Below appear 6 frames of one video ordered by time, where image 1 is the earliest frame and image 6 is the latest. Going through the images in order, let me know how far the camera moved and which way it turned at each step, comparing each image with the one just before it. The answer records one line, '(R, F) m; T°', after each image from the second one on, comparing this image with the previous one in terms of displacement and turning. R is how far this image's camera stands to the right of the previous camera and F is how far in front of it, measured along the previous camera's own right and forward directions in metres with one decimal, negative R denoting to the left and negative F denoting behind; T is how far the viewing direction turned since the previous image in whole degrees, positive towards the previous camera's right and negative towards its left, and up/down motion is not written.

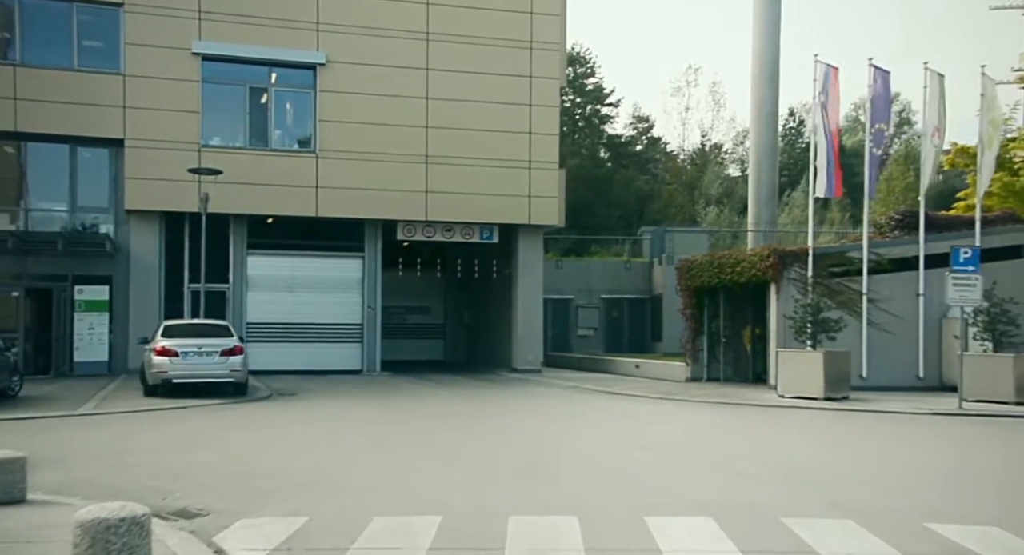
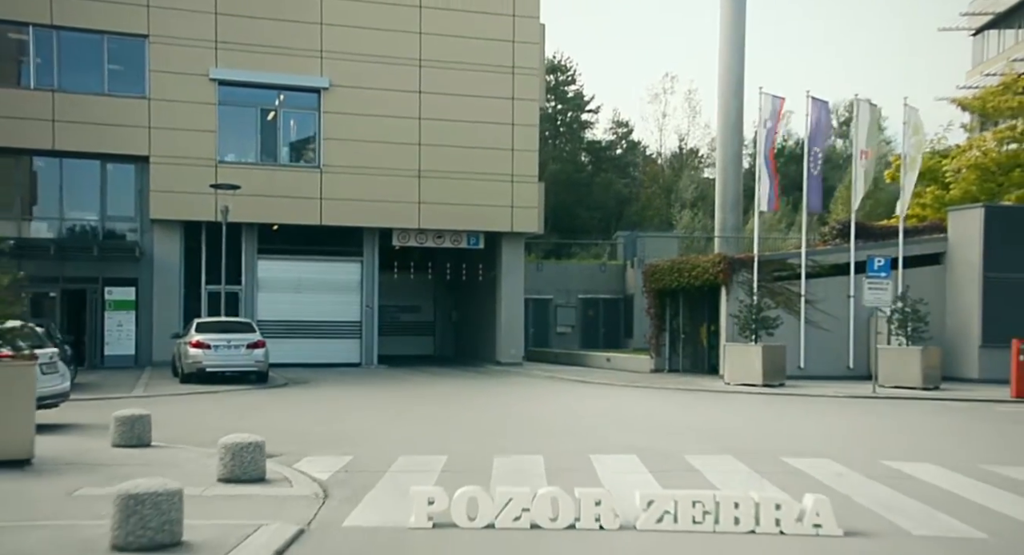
(0.0, -3.5) m; +1°
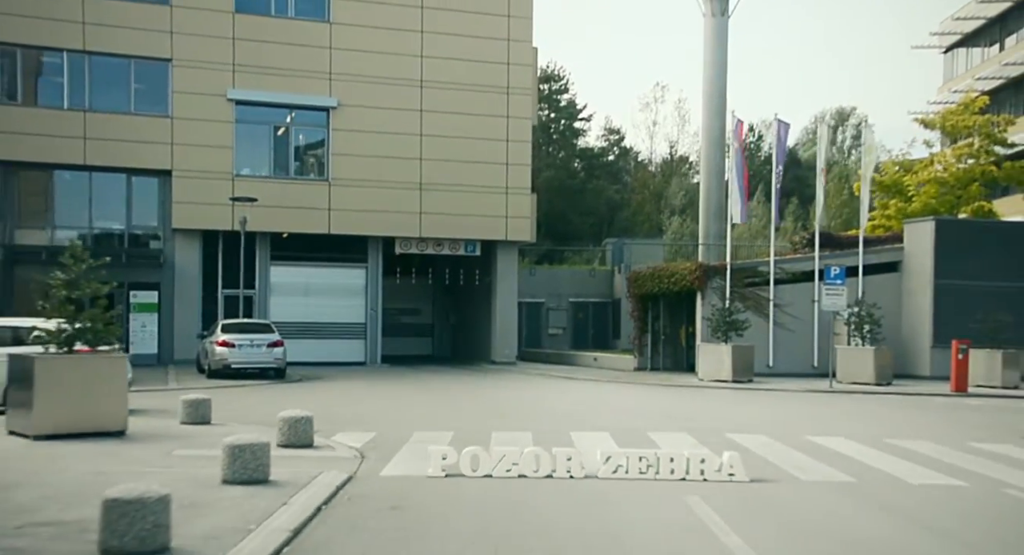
(0.0, -2.7) m; 0°
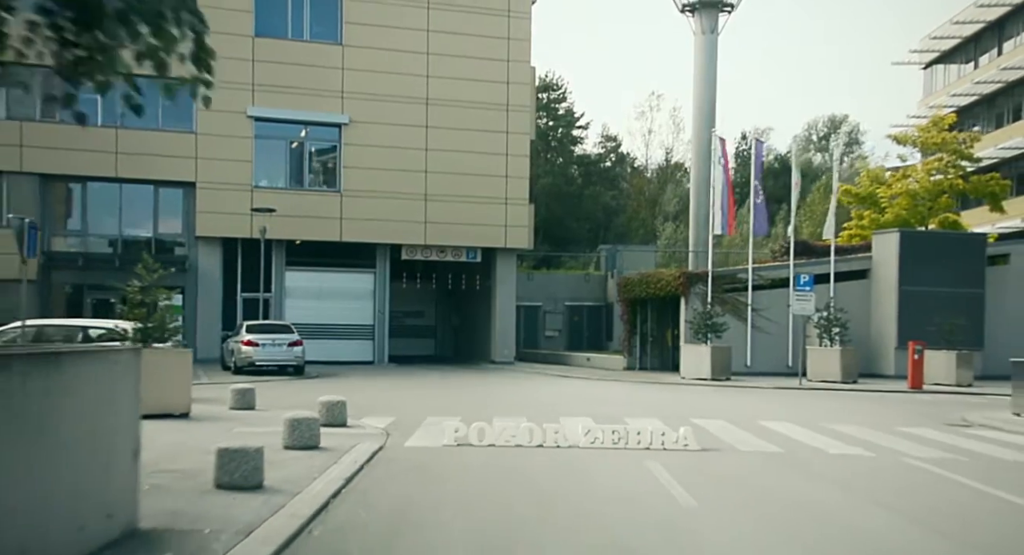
(0.0, -2.7) m; 0°
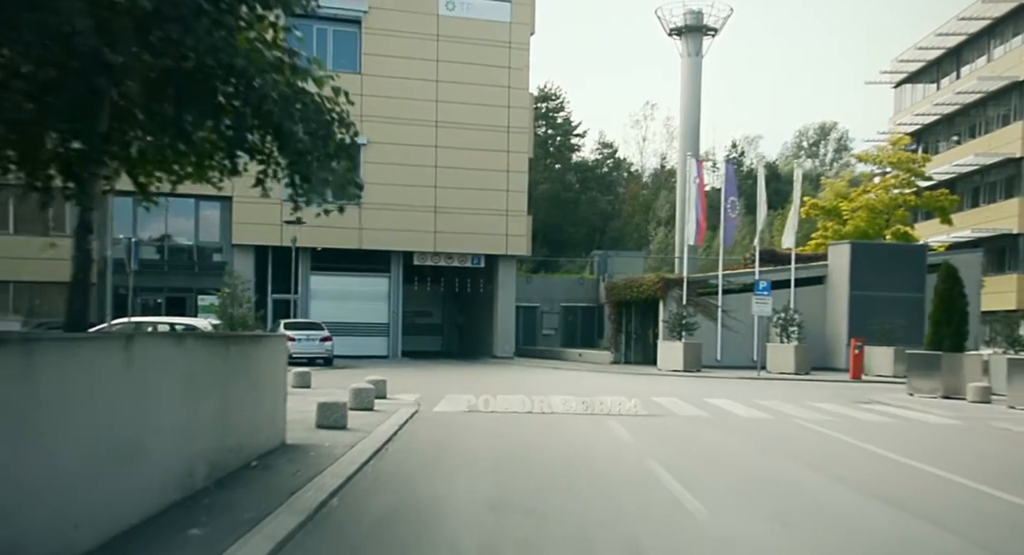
(0.0, -4.8) m; 0°
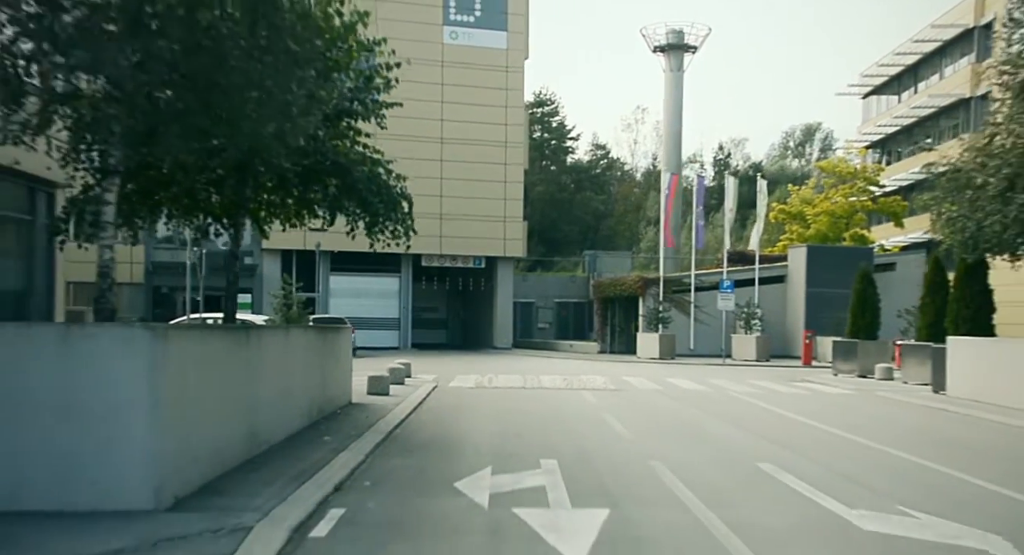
(0.0, -5.3) m; 0°
